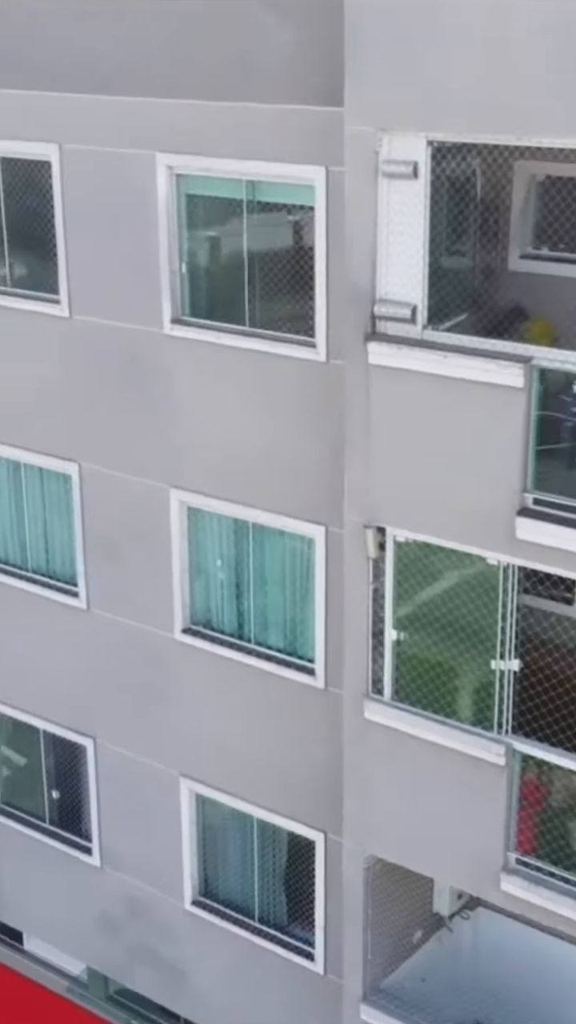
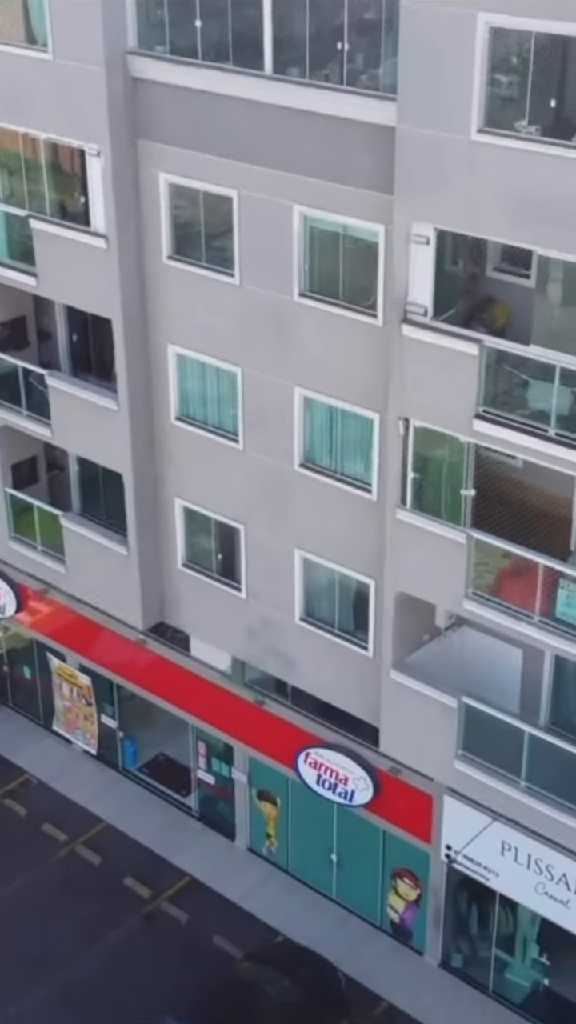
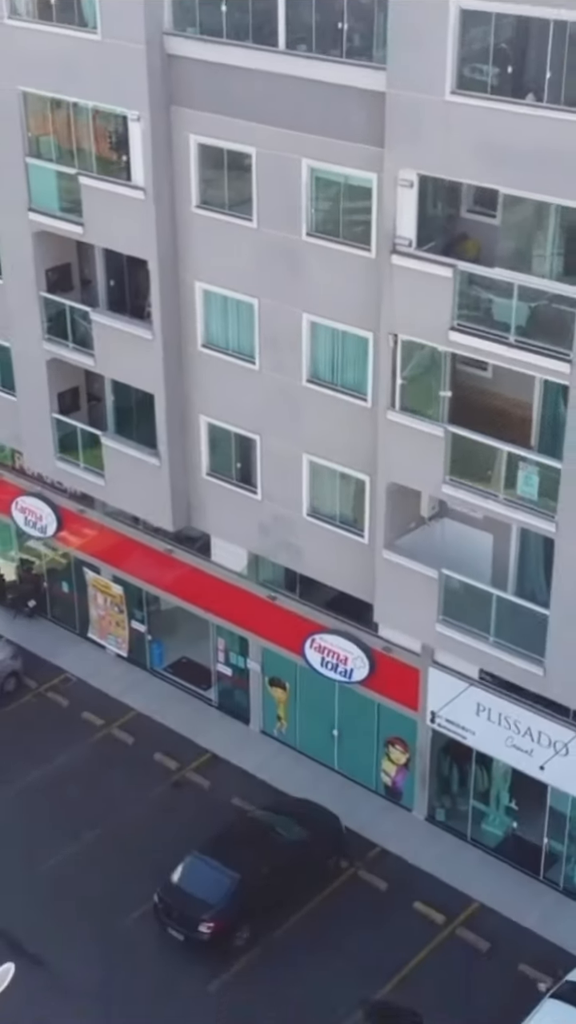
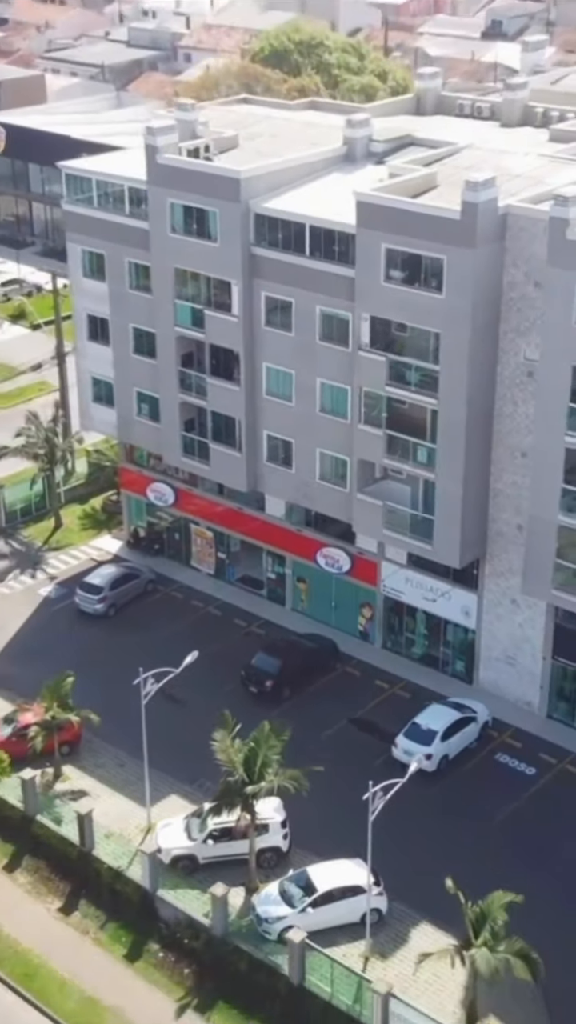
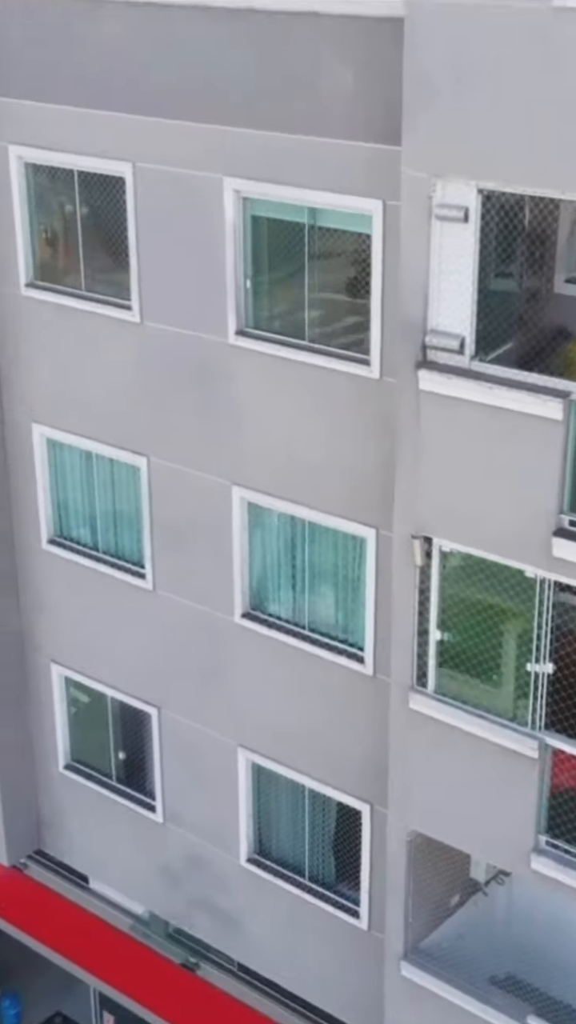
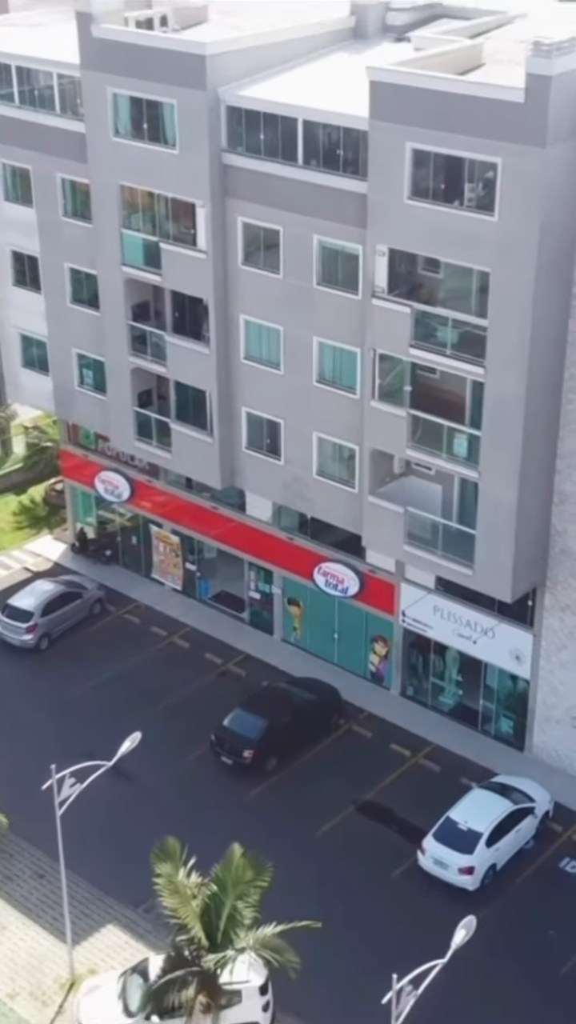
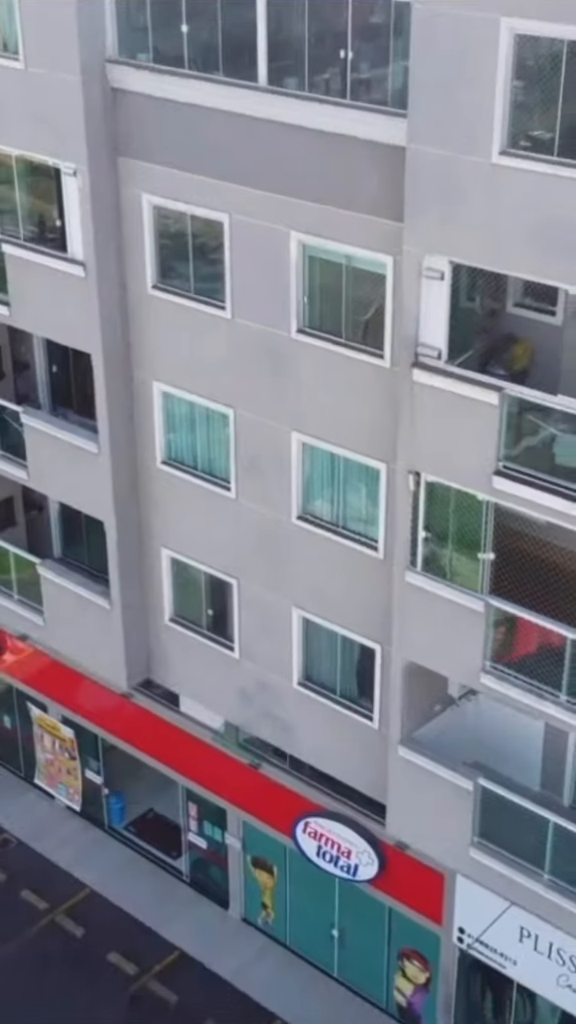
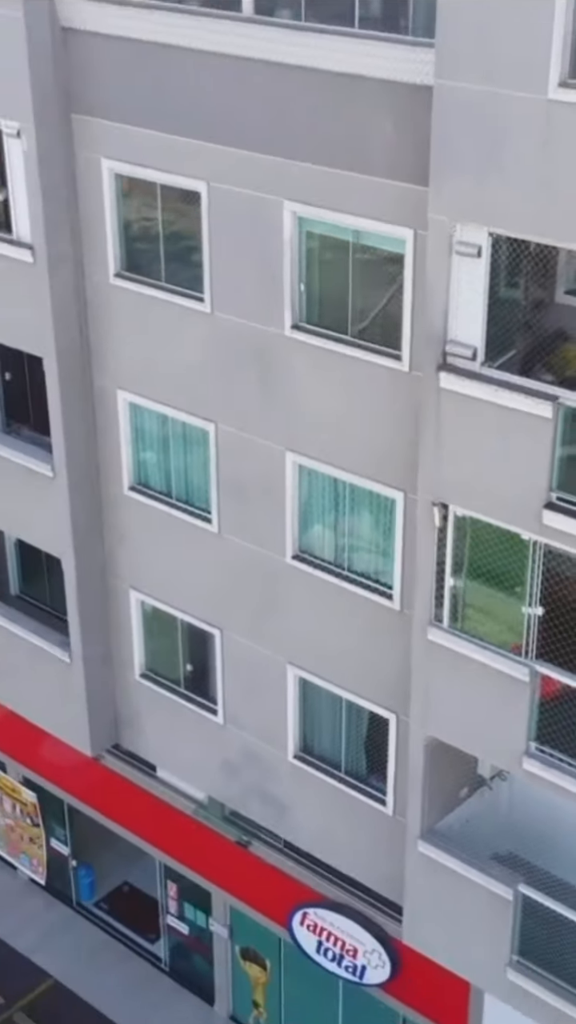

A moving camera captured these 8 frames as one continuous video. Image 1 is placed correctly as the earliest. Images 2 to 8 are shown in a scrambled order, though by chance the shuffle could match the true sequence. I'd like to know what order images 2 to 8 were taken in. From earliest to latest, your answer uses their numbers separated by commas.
5, 8, 7, 2, 3, 6, 4
